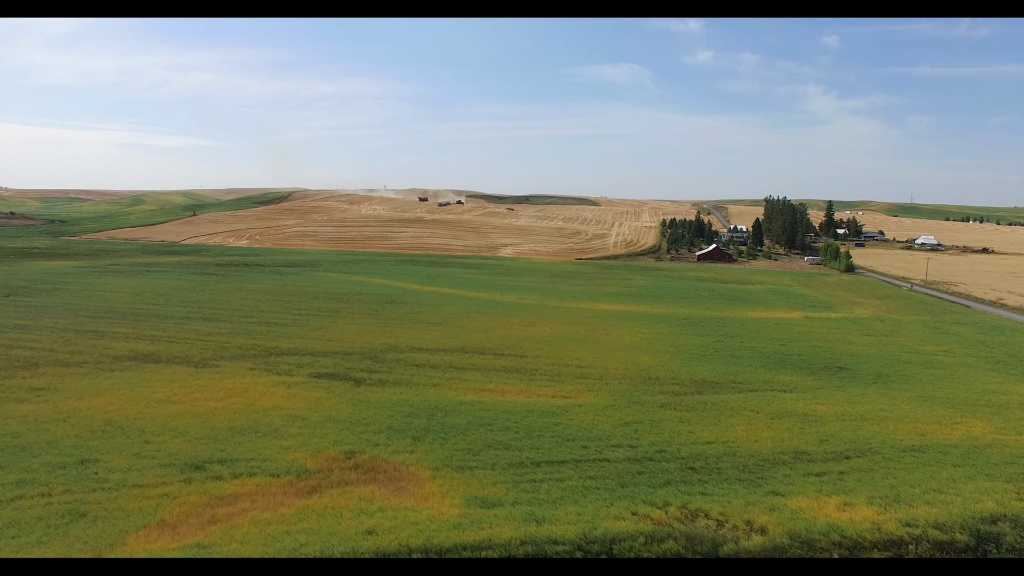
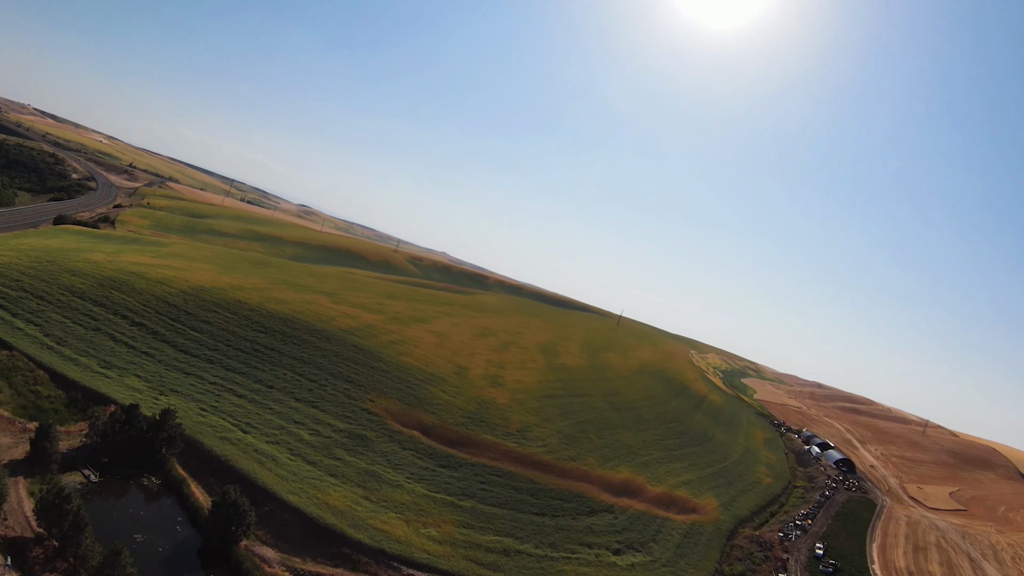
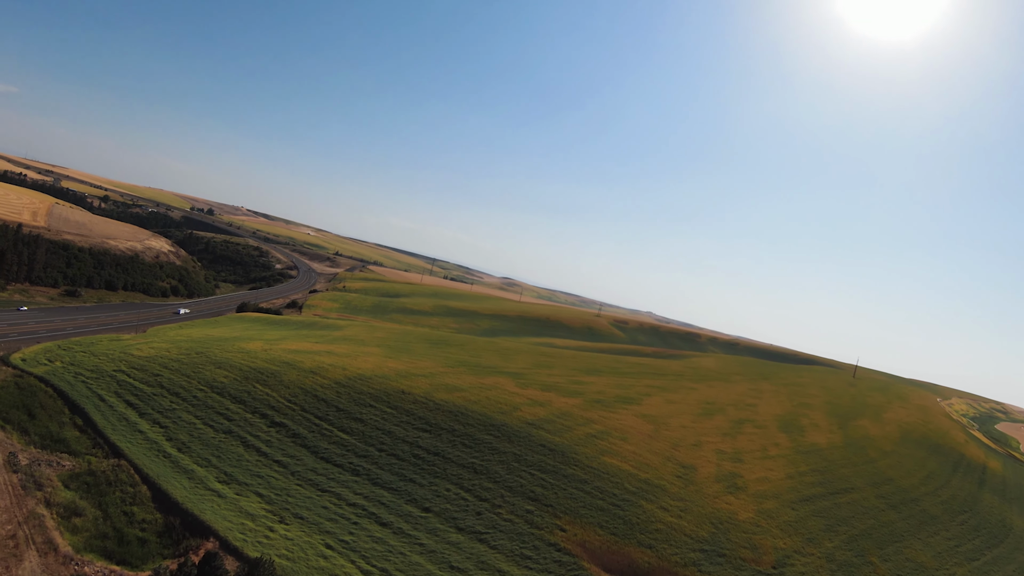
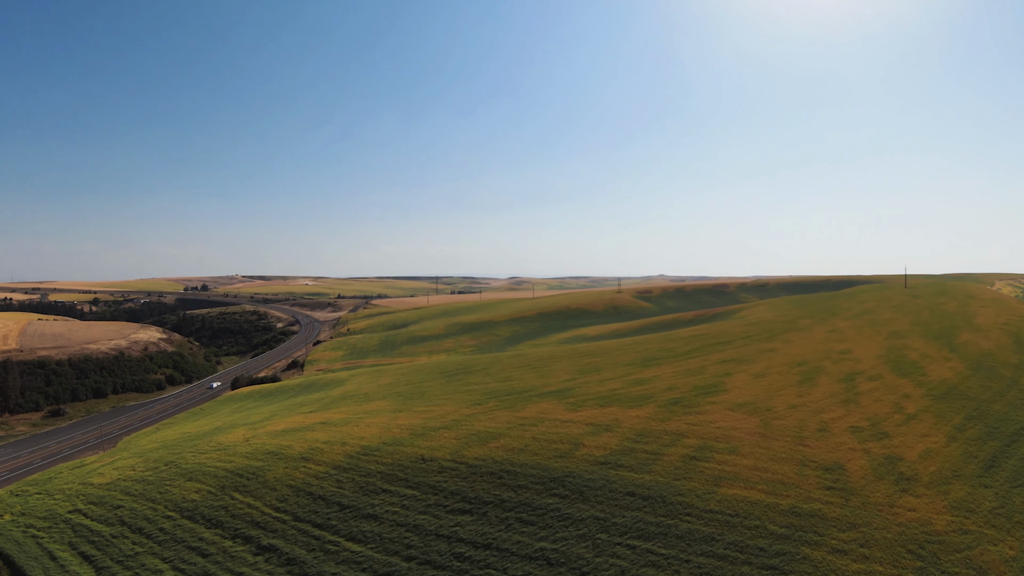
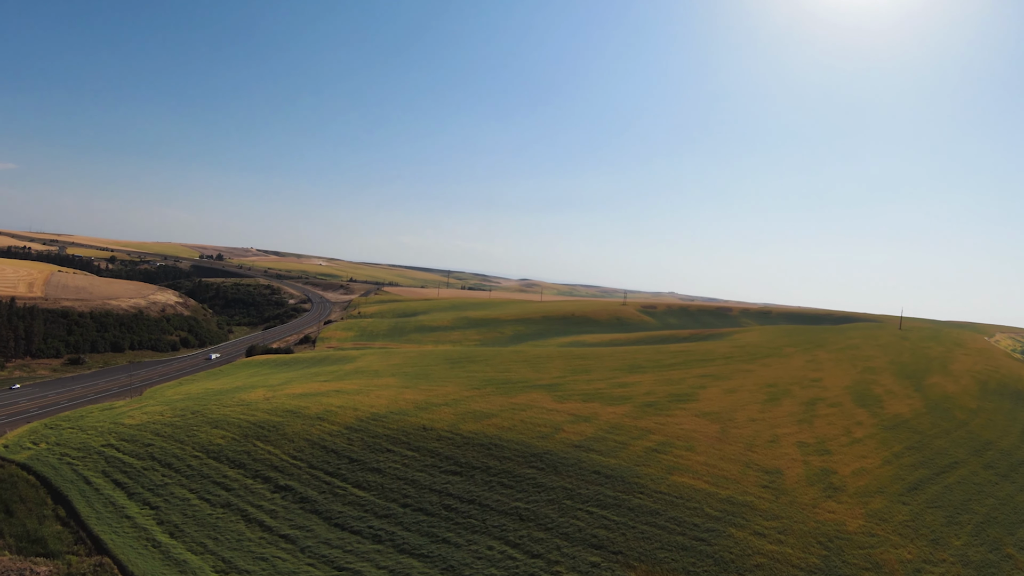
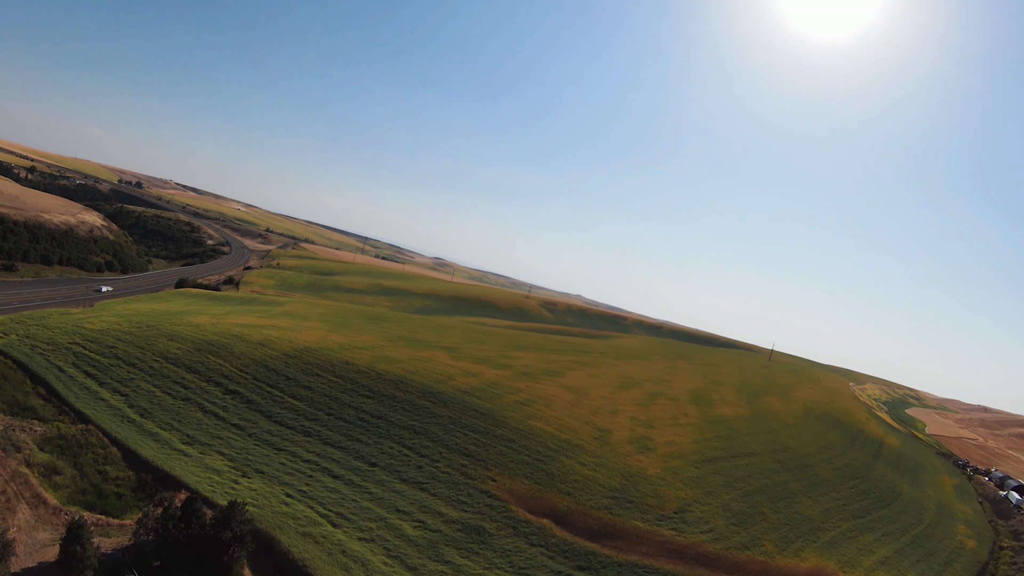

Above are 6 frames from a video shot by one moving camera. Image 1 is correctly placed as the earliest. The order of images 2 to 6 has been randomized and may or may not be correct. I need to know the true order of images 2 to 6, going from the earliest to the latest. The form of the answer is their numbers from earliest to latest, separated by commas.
2, 6, 3, 5, 4
